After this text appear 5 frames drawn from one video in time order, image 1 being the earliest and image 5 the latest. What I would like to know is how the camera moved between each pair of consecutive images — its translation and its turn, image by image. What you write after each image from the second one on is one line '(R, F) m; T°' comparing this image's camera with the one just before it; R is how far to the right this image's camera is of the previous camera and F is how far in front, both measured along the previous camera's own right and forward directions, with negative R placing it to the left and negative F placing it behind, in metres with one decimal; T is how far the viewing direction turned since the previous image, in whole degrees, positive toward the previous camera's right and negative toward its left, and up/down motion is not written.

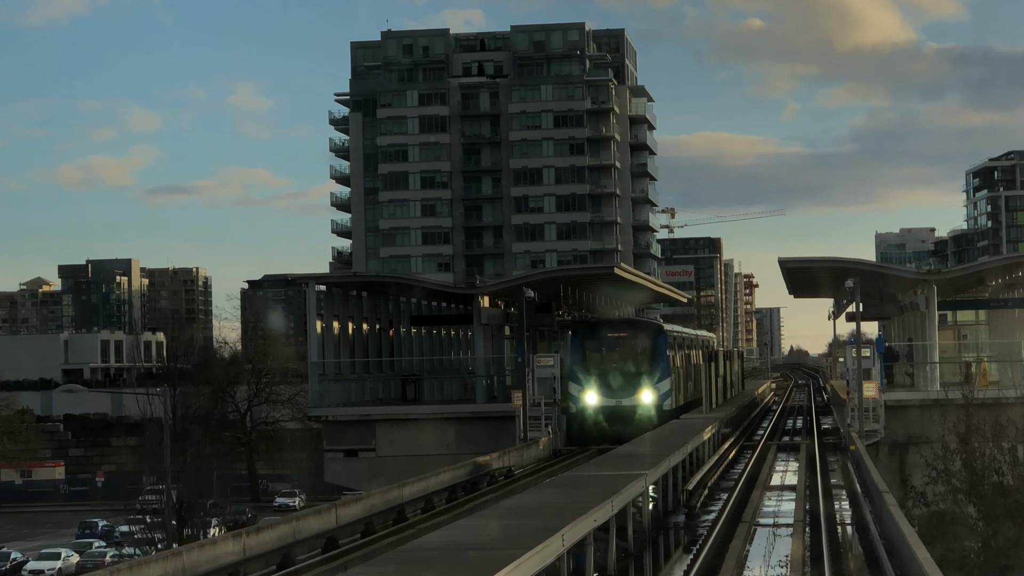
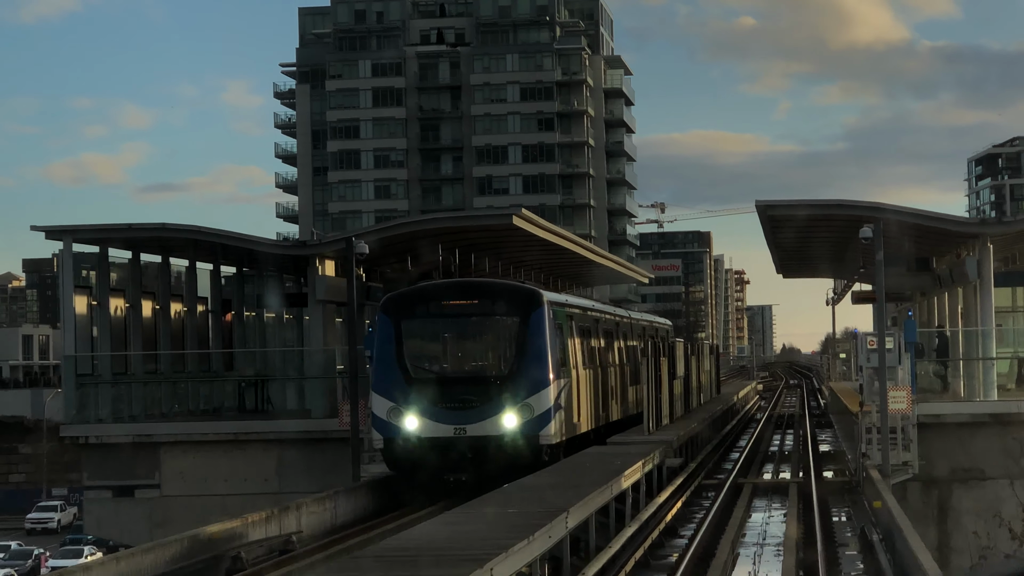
(+2.4, +9.4) m; 0°
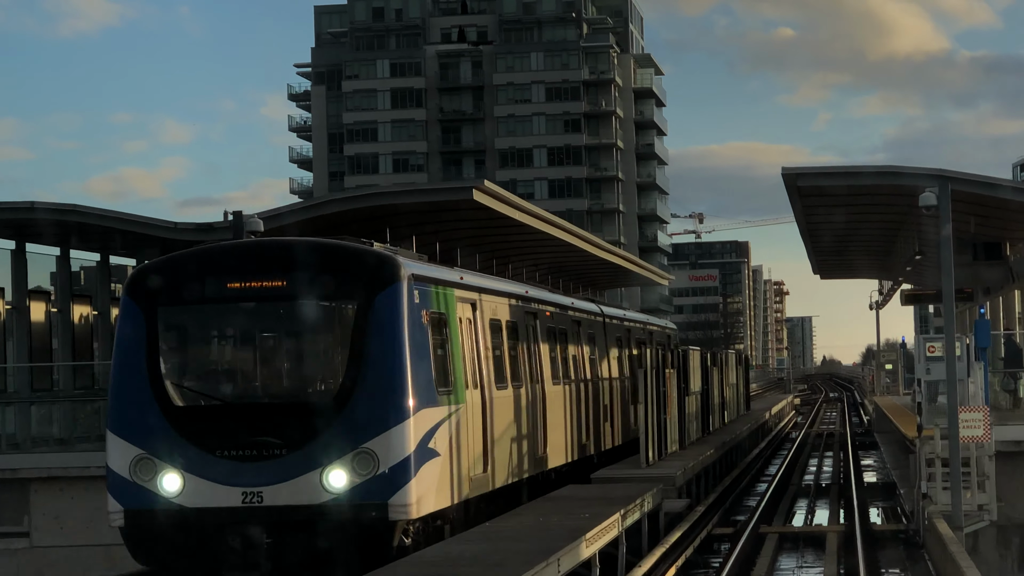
(+1.0, +4.1) m; -2°
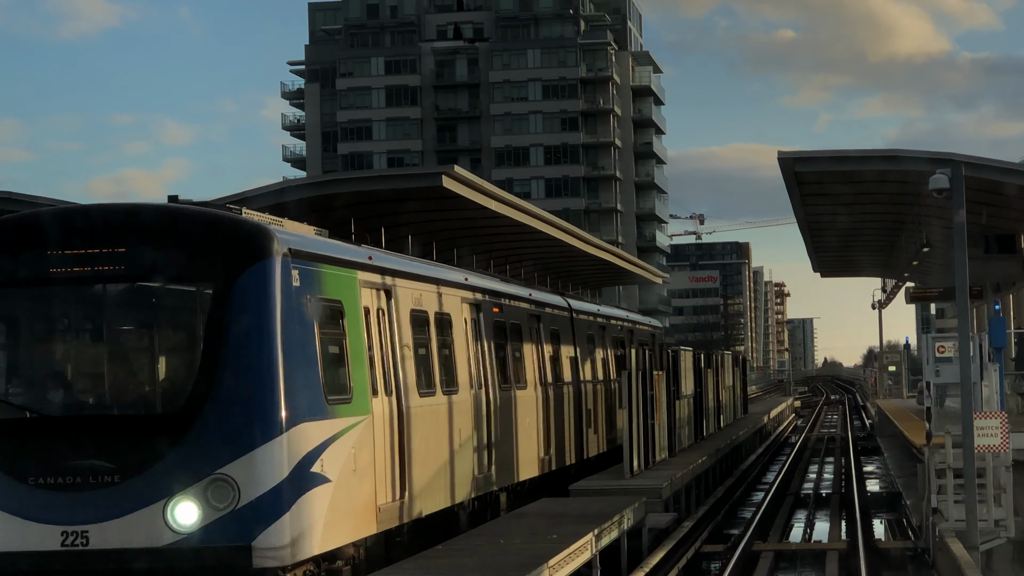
(+0.3, +1.2) m; 0°
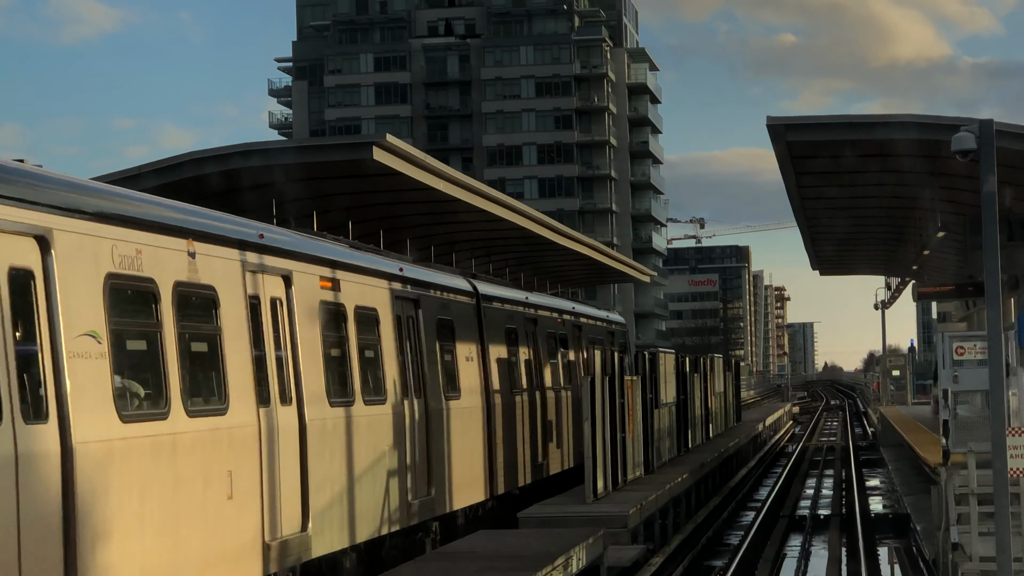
(+0.6, +2.1) m; 0°
